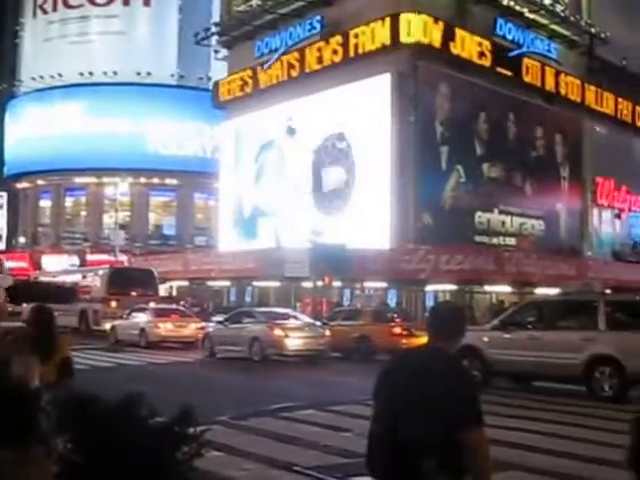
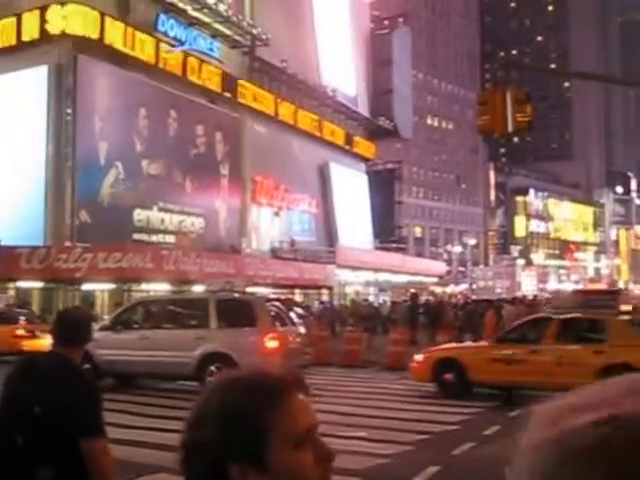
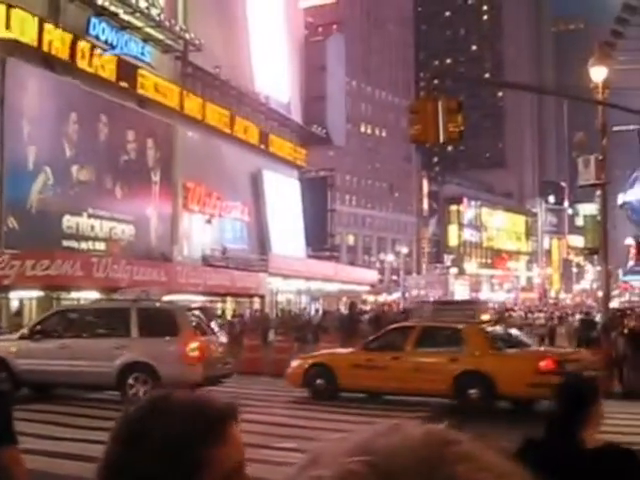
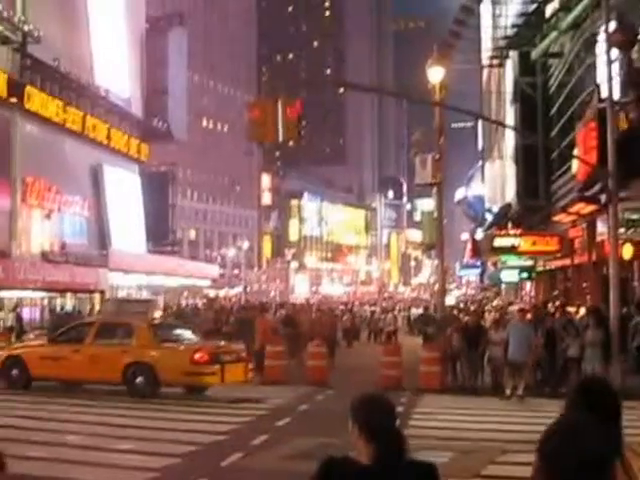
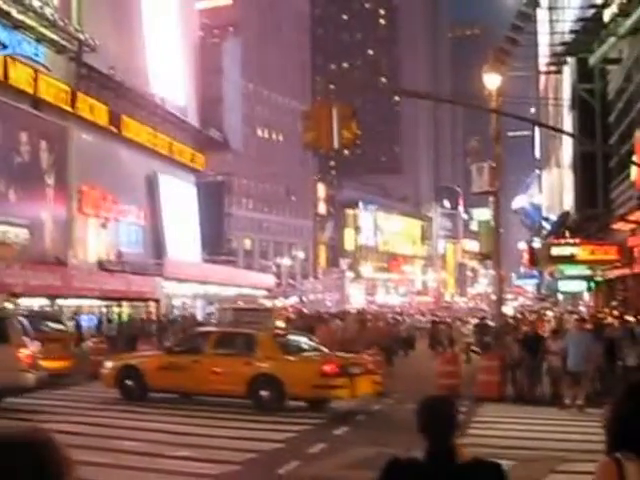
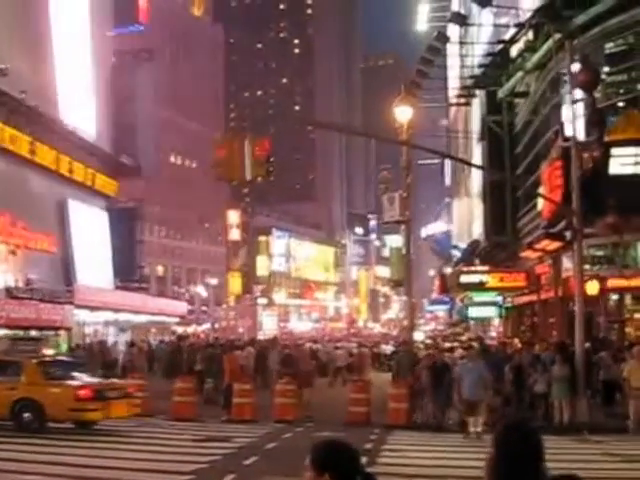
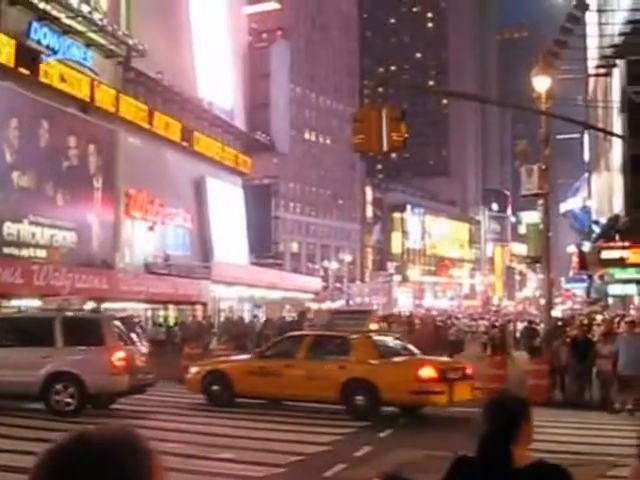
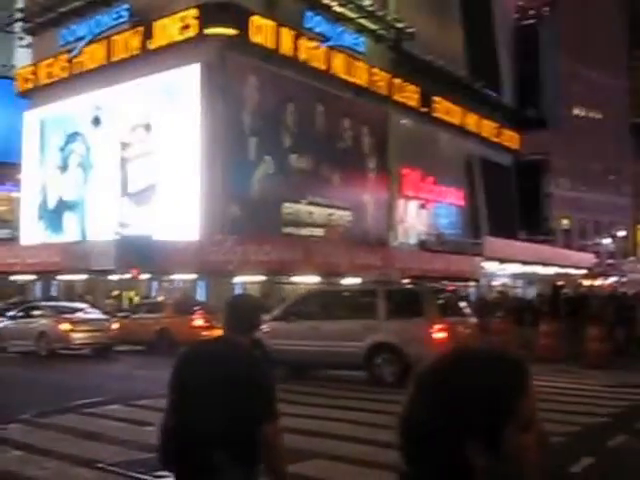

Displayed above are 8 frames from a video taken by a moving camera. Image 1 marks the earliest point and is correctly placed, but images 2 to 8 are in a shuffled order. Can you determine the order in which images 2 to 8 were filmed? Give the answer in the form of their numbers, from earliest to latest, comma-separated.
8, 2, 3, 7, 5, 4, 6
